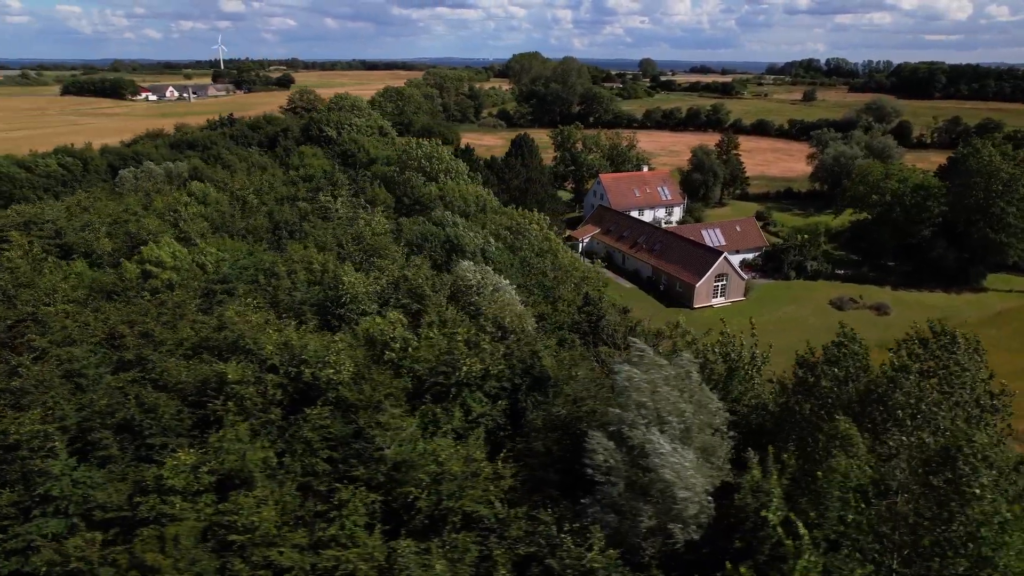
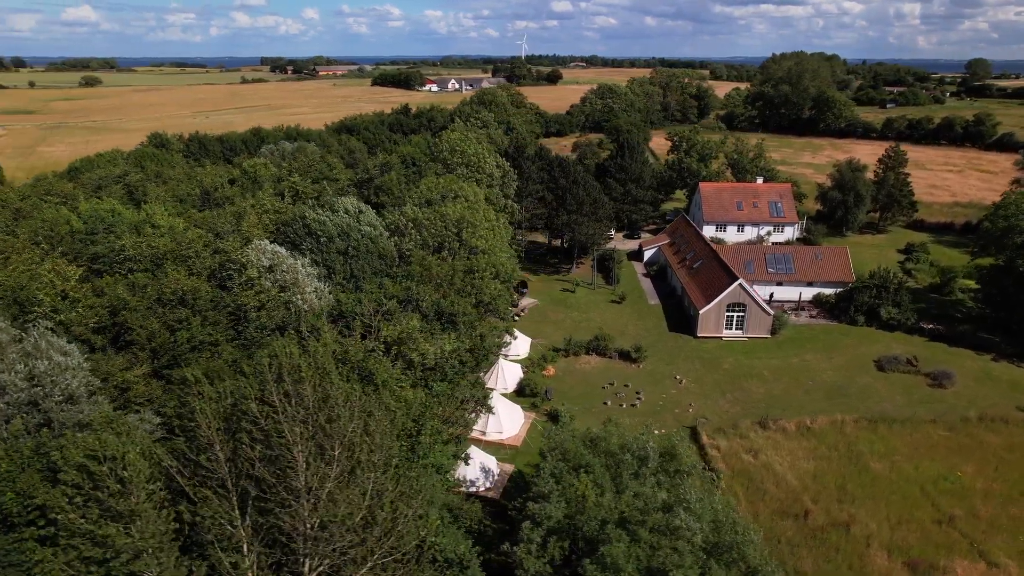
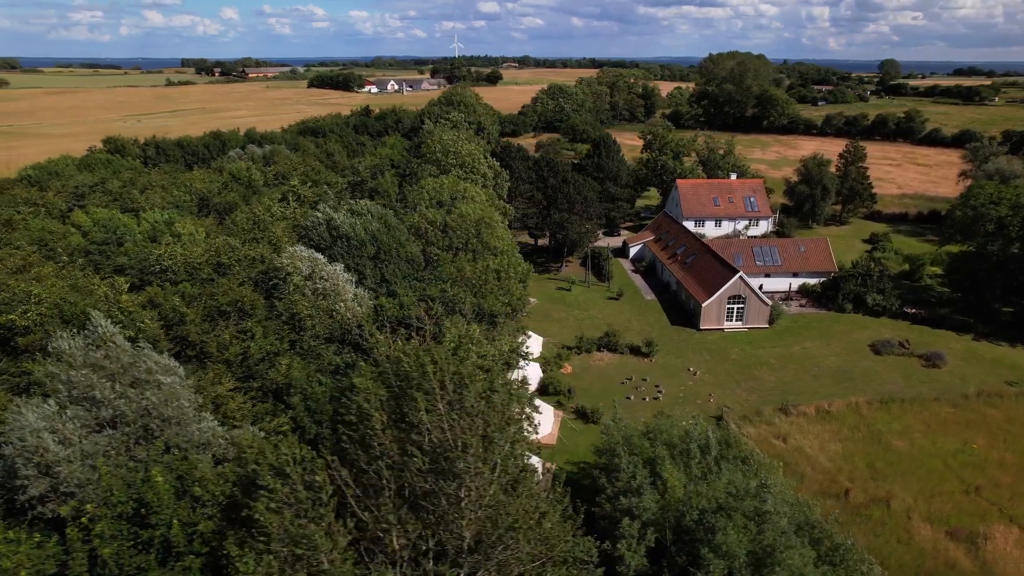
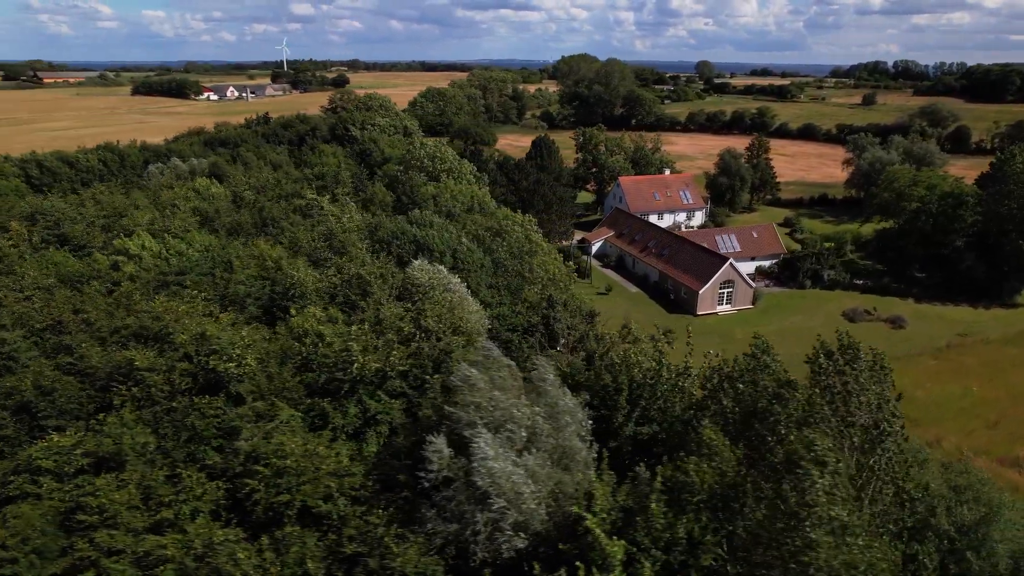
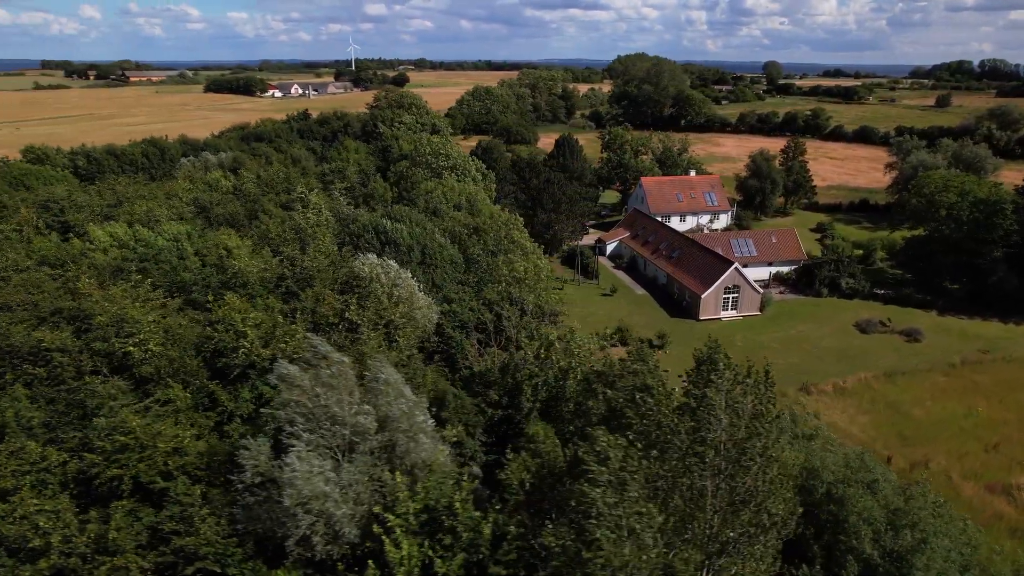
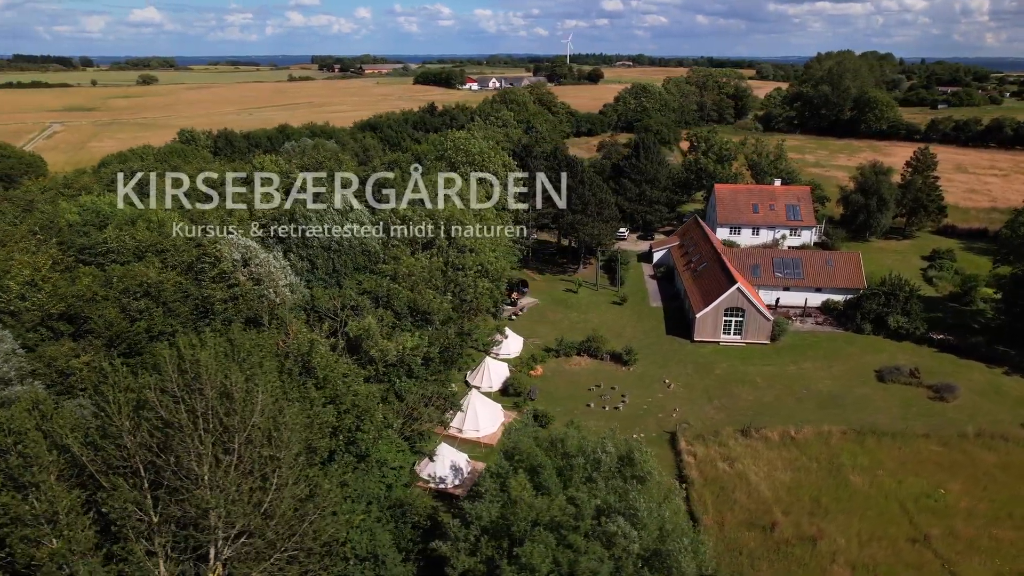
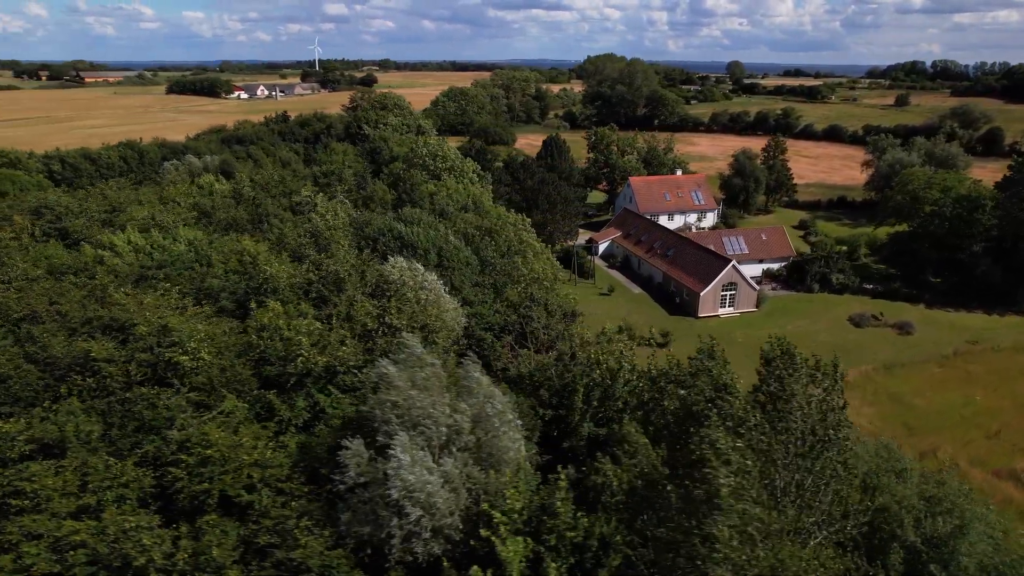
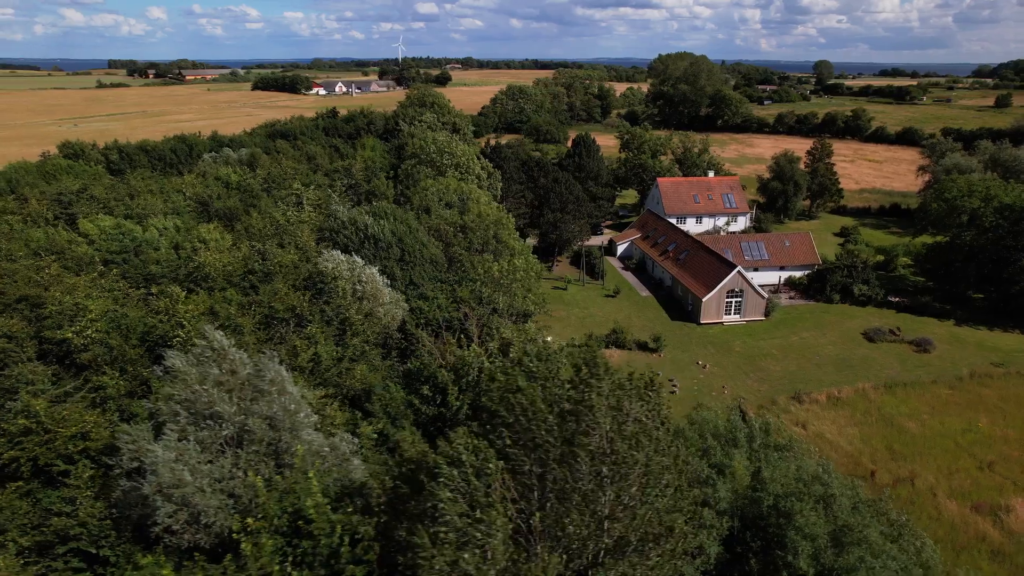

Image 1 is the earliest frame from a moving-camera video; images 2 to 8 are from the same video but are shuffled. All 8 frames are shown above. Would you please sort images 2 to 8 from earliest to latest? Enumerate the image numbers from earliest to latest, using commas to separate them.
4, 7, 5, 8, 3, 2, 6
